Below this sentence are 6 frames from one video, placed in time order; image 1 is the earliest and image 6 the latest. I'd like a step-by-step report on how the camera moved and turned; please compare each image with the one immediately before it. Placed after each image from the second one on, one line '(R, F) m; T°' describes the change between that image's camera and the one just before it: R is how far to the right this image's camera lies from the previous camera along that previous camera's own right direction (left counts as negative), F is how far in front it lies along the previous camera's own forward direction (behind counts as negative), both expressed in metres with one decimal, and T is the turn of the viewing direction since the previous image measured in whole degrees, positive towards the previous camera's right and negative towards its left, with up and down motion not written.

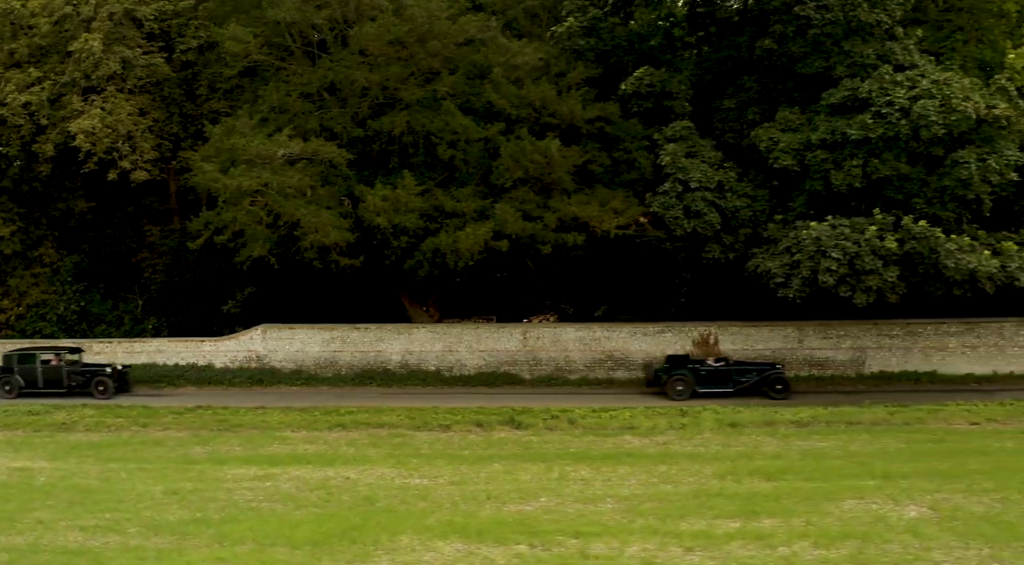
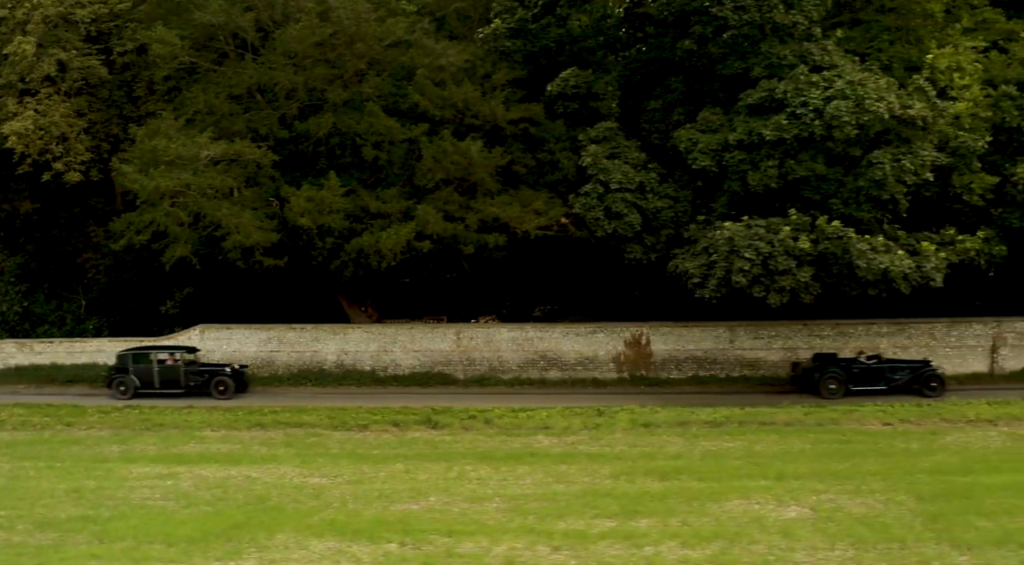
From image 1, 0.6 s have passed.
(+2.3, -0.1) m; -1°
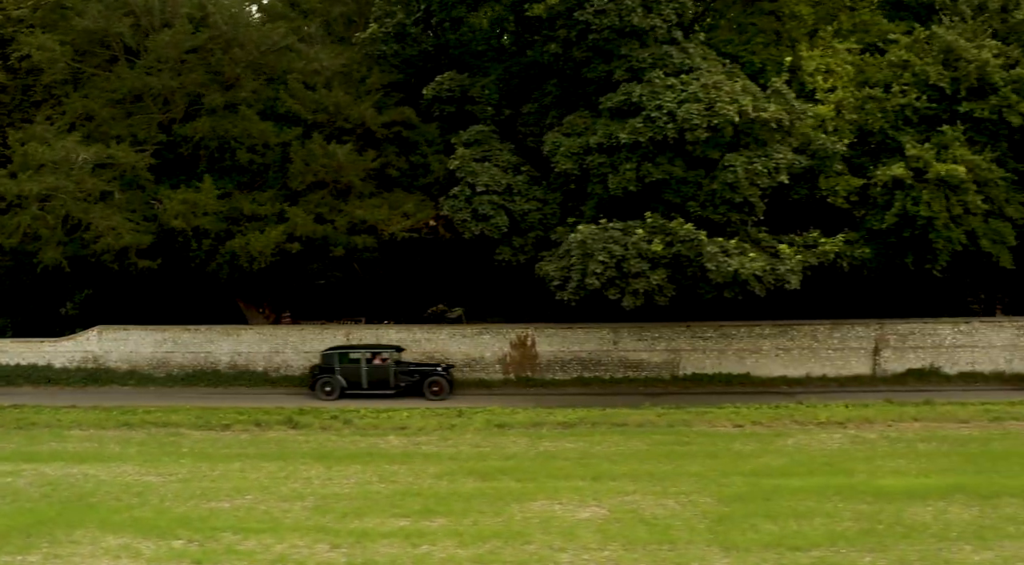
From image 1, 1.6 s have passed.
(+3.9, -0.2) m; -1°
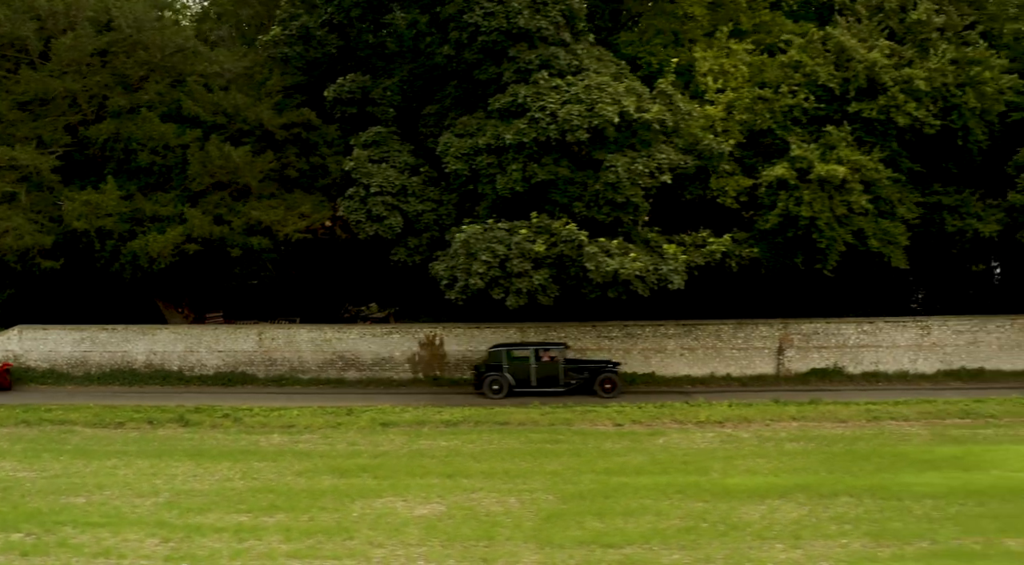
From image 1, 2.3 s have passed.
(+3.1, -0.2) m; -1°
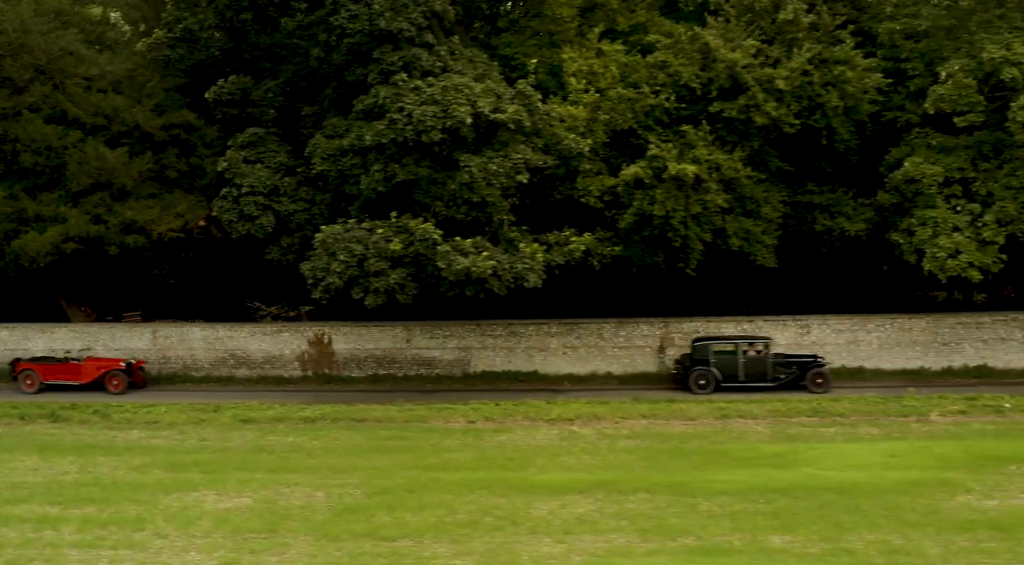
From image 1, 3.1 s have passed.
(+3.9, -0.2) m; -1°
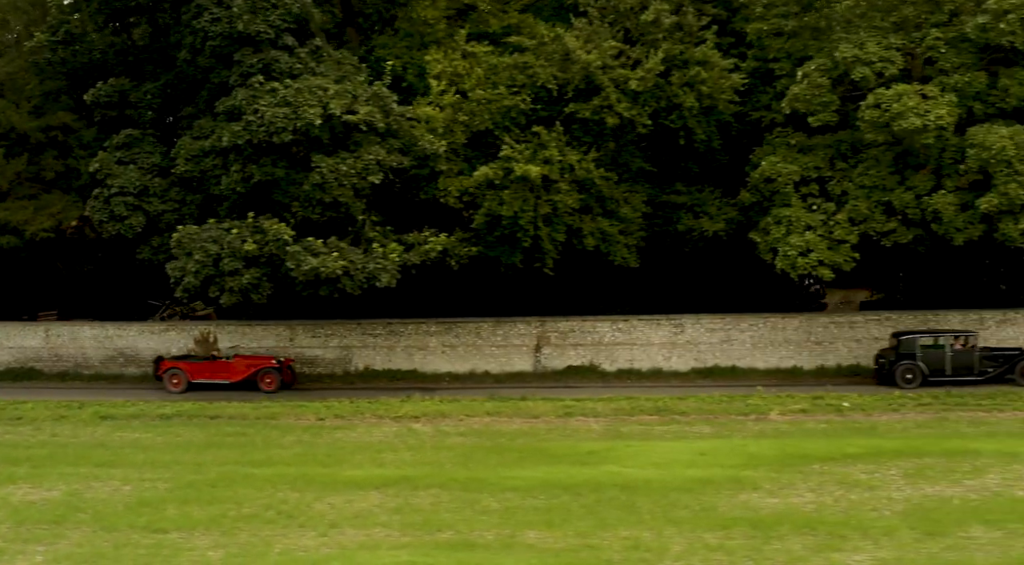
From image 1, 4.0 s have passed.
(+4.1, -0.2) m; -1°
